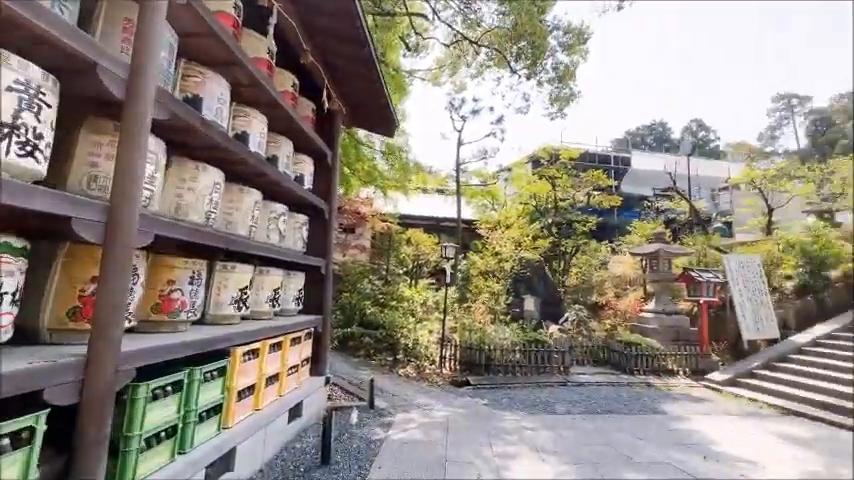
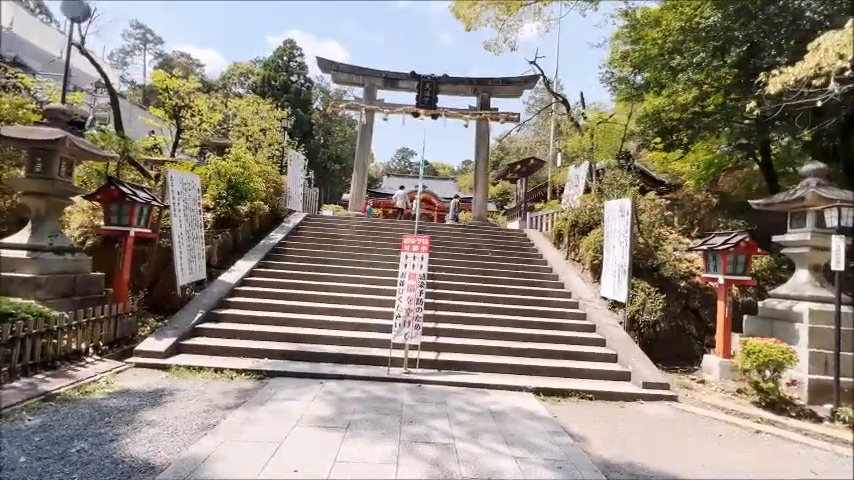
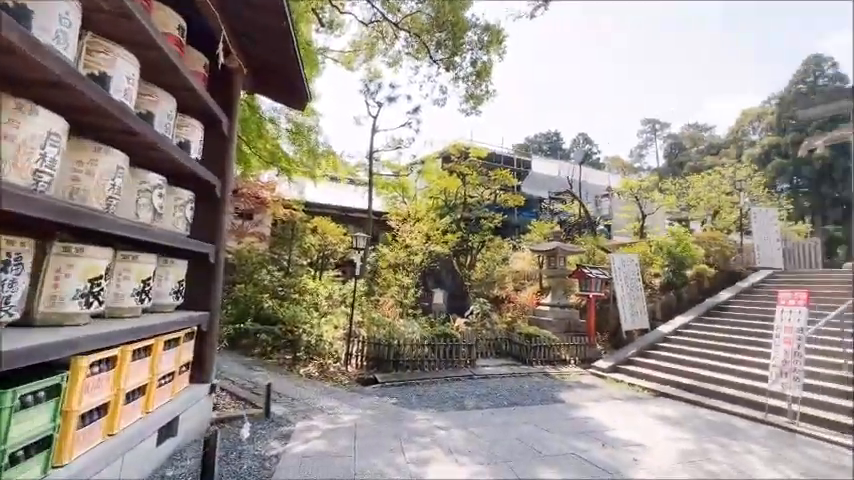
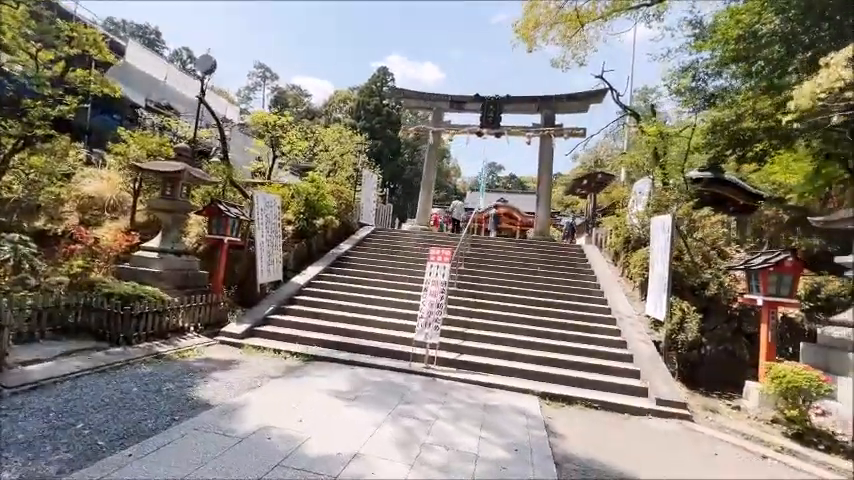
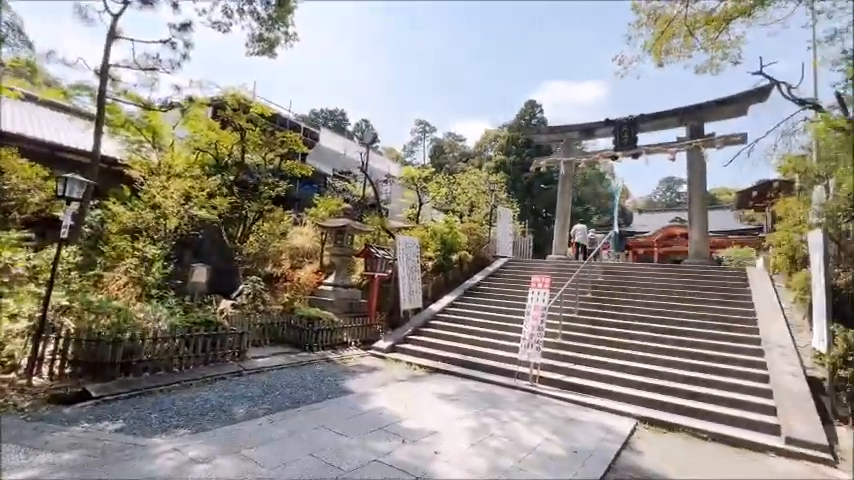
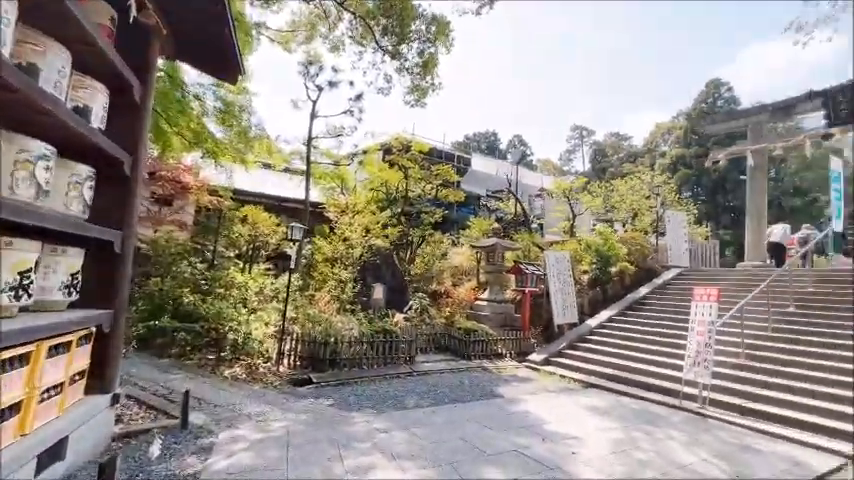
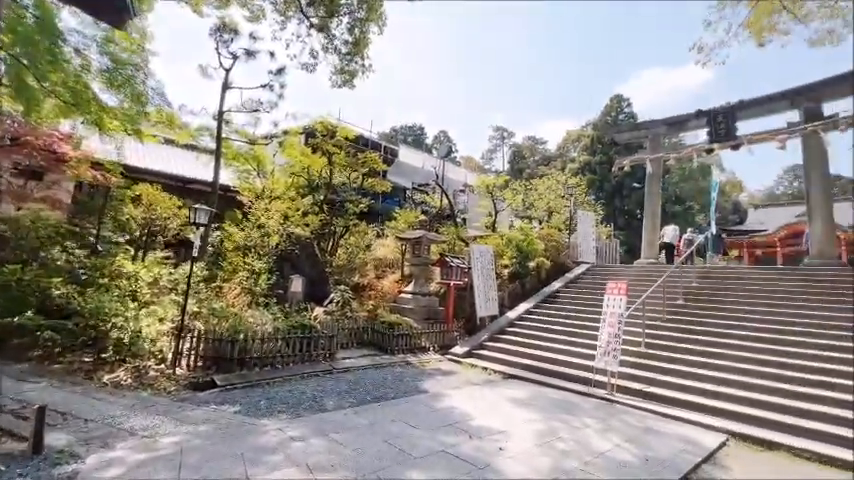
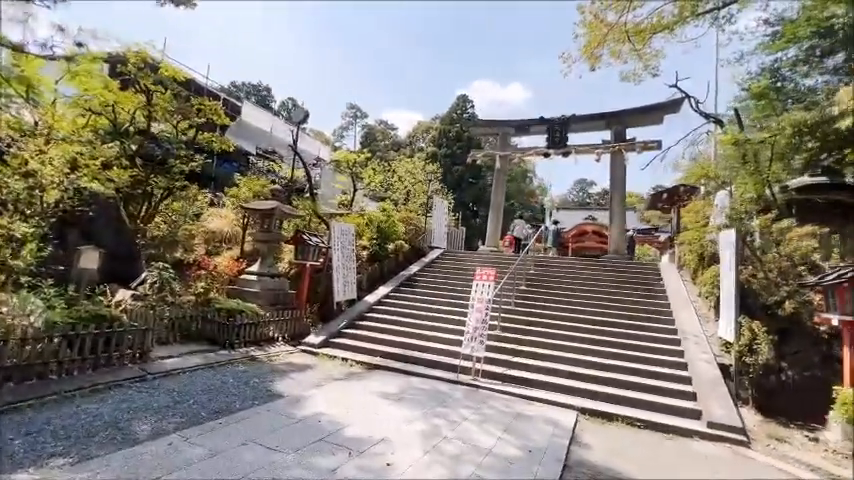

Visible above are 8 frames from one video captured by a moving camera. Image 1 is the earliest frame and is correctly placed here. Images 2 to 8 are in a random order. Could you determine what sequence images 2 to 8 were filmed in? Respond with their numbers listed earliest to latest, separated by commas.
3, 6, 7, 5, 8, 4, 2
